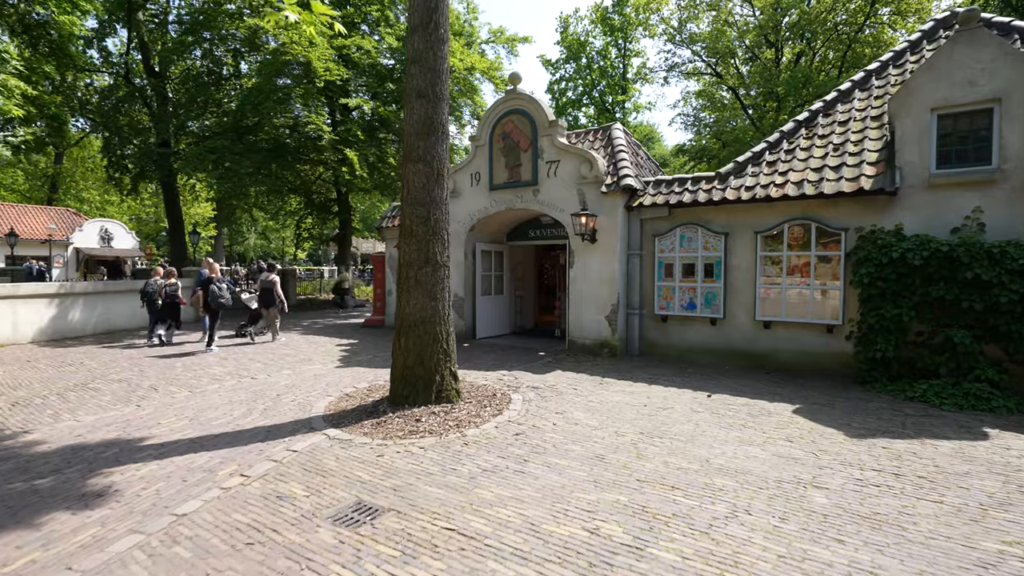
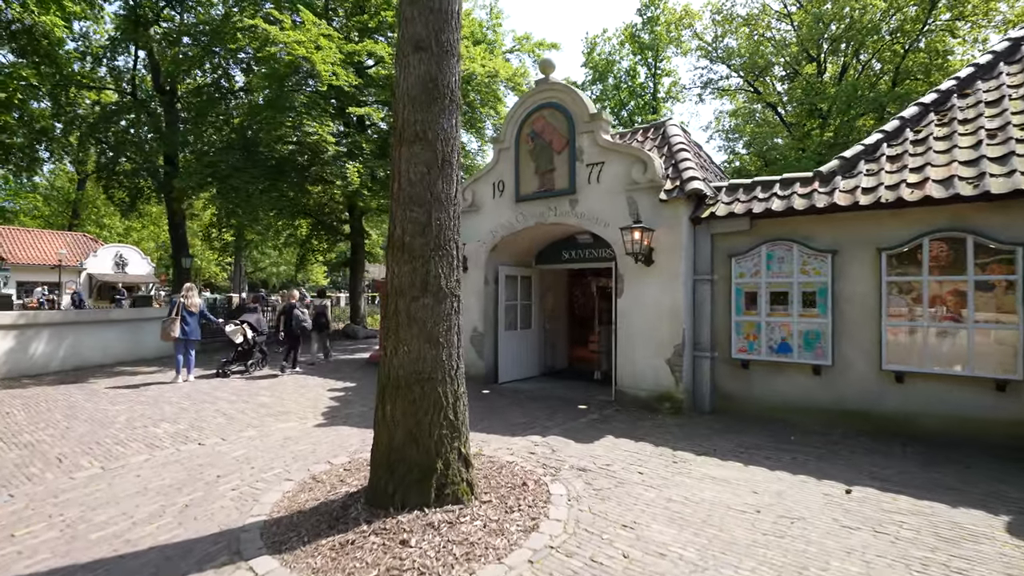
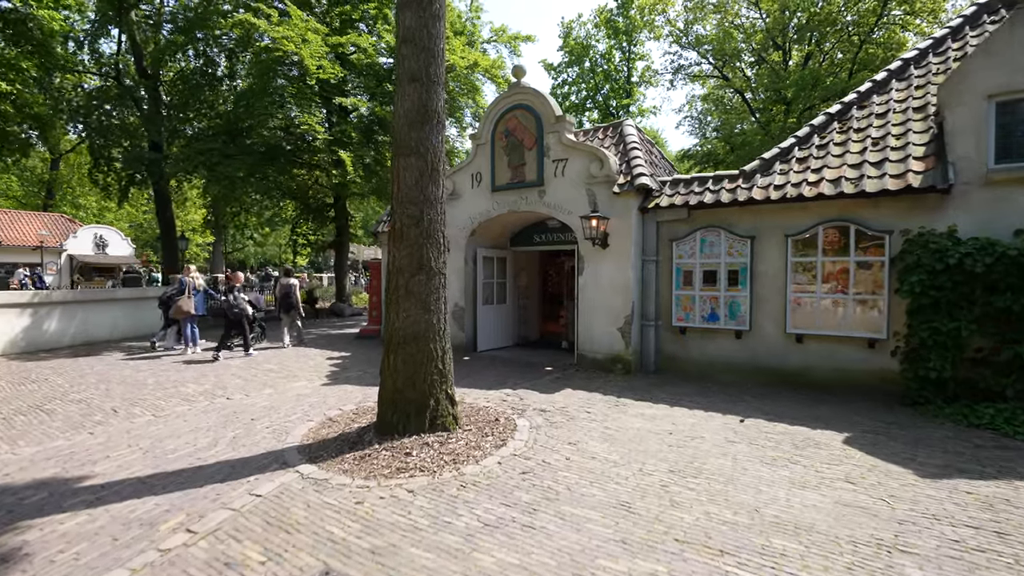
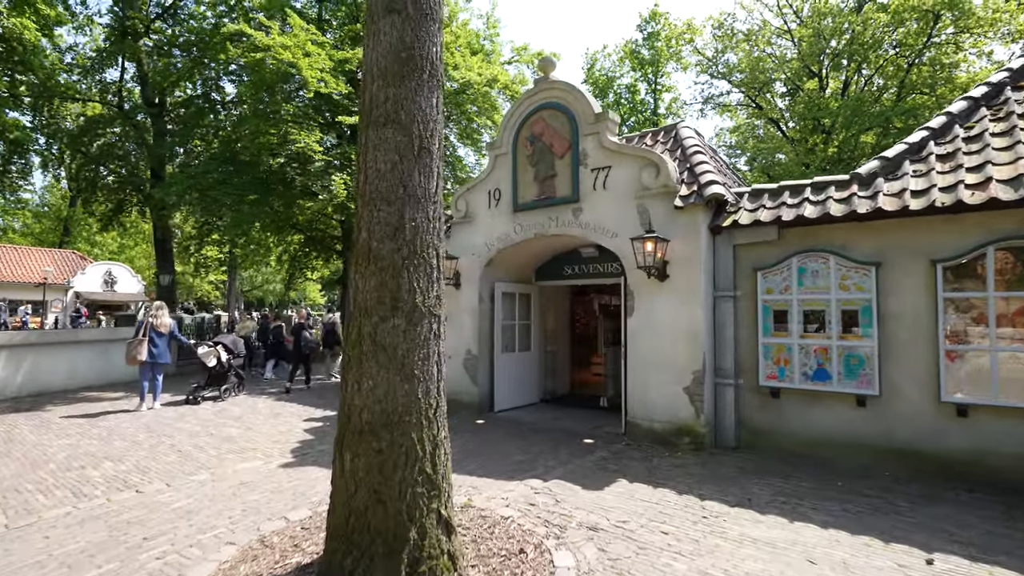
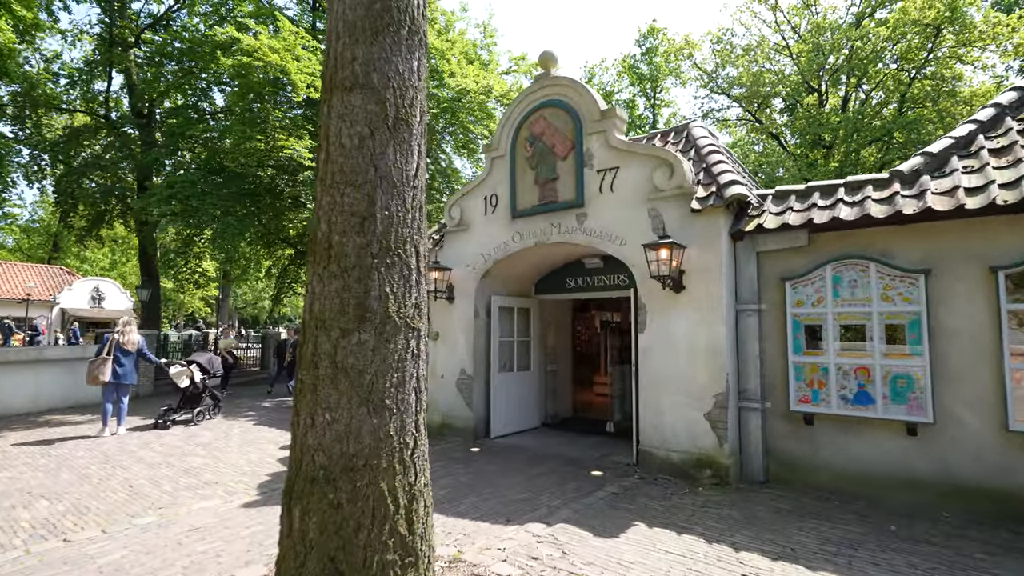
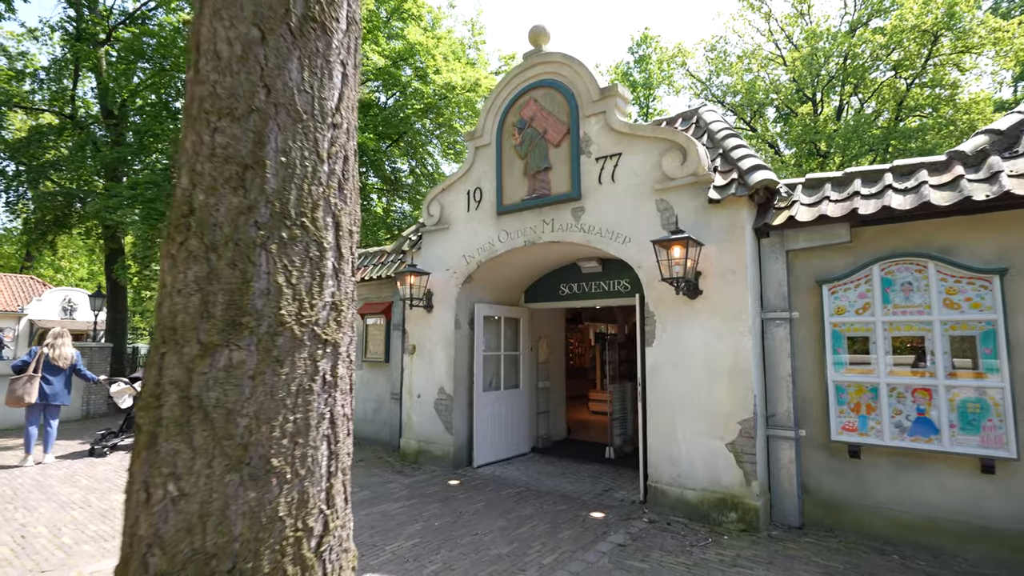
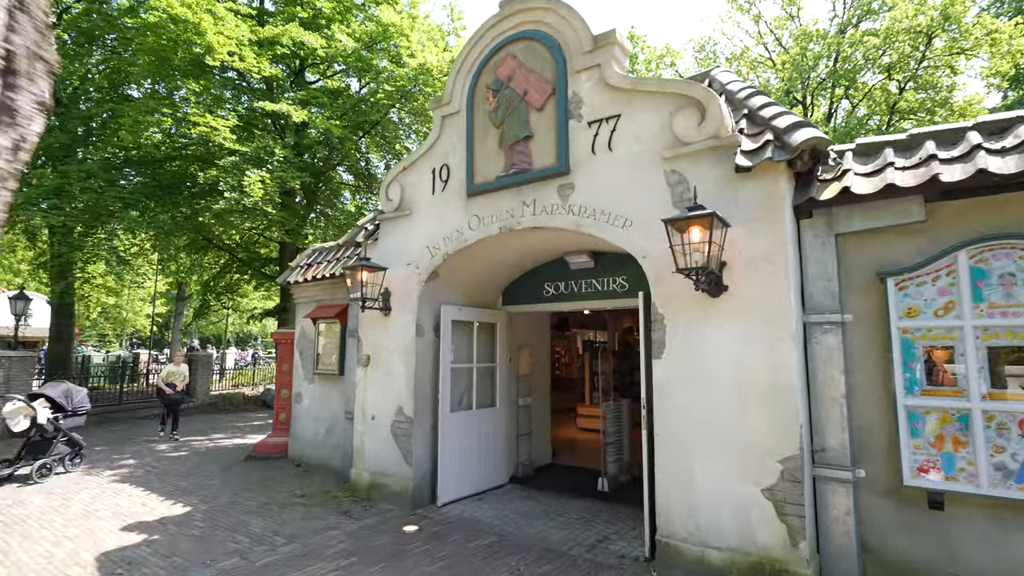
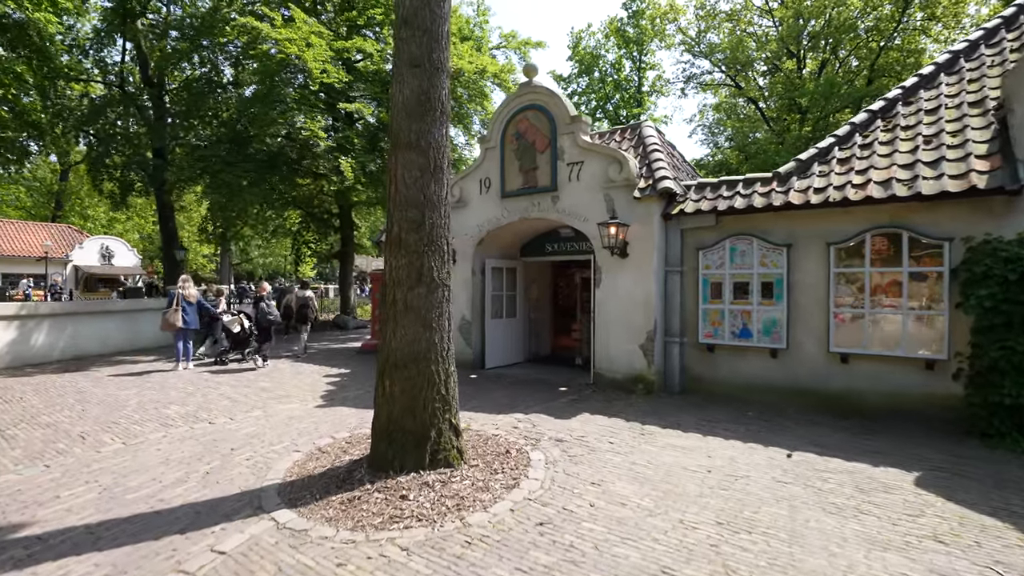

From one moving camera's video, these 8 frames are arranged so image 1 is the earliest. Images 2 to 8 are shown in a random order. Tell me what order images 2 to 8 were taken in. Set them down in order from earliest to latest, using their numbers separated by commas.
3, 8, 2, 4, 5, 6, 7
